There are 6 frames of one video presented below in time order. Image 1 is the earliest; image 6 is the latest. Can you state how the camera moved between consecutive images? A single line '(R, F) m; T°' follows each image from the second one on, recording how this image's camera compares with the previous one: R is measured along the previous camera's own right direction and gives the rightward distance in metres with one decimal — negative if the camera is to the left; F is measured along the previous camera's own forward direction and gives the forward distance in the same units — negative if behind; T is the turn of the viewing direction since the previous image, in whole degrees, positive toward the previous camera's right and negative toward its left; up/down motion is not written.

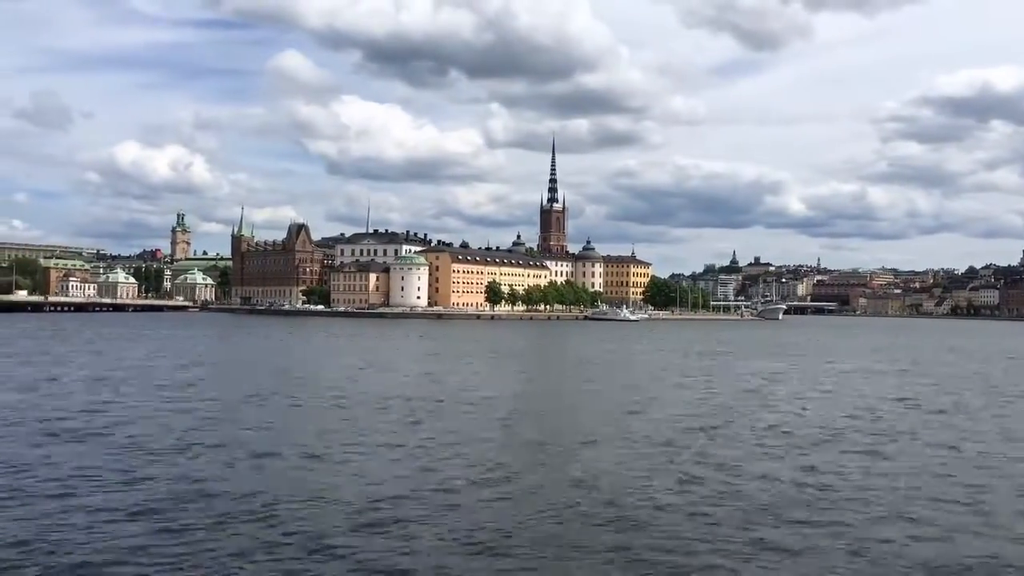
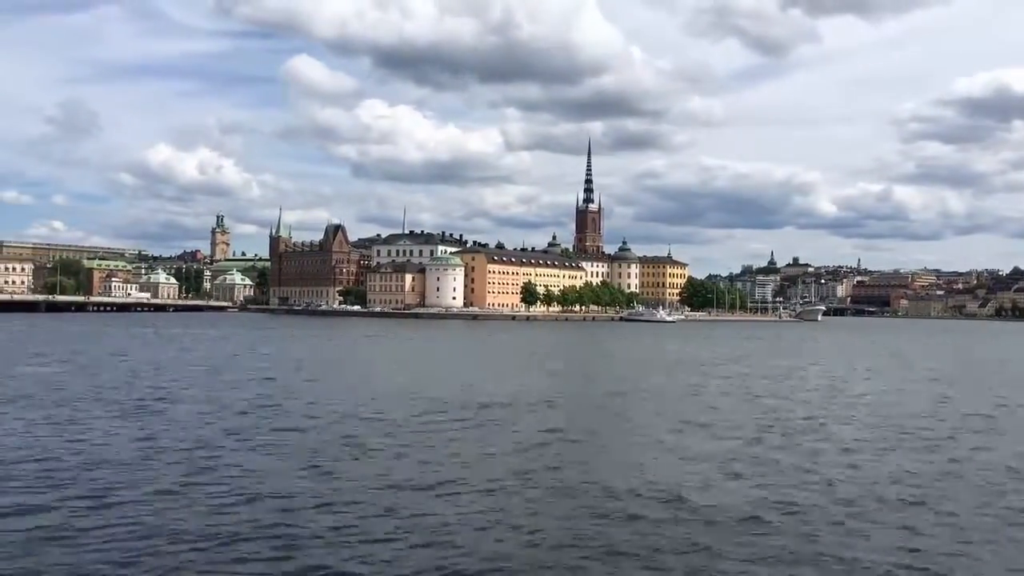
(+0.6, -0.1) m; -2°
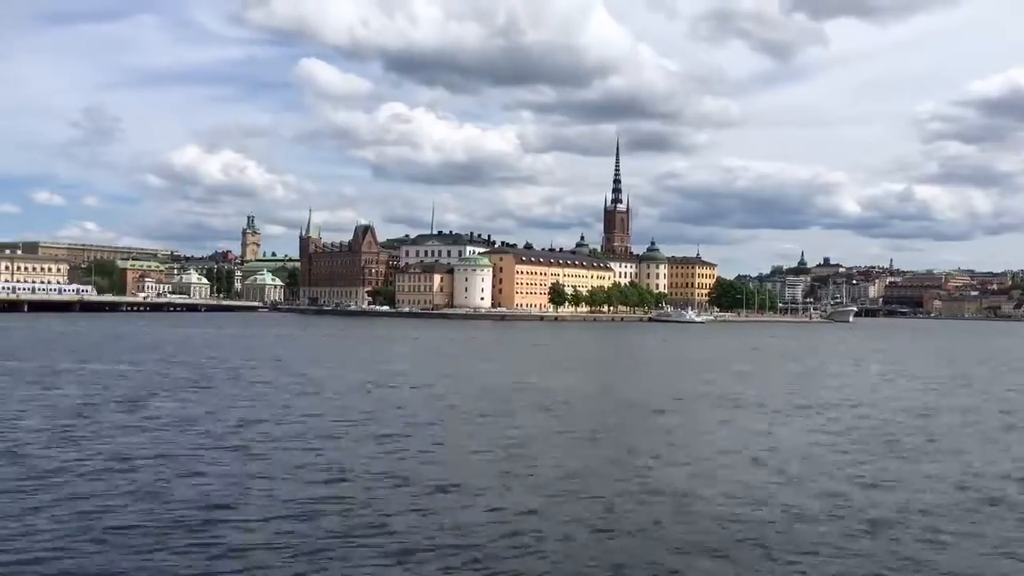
(+0.4, -0.1) m; -2°
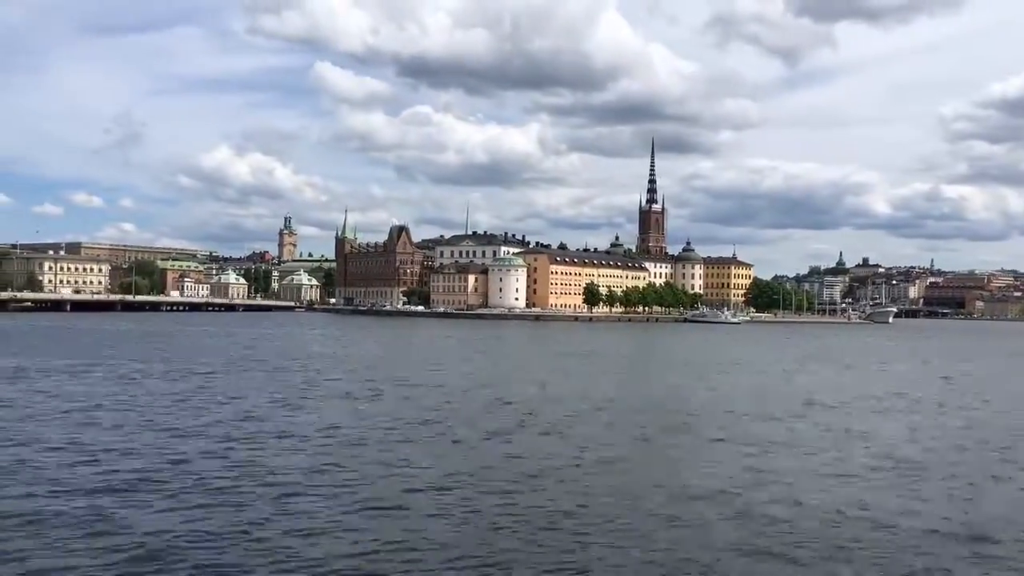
(+0.5, 0.0) m; -2°
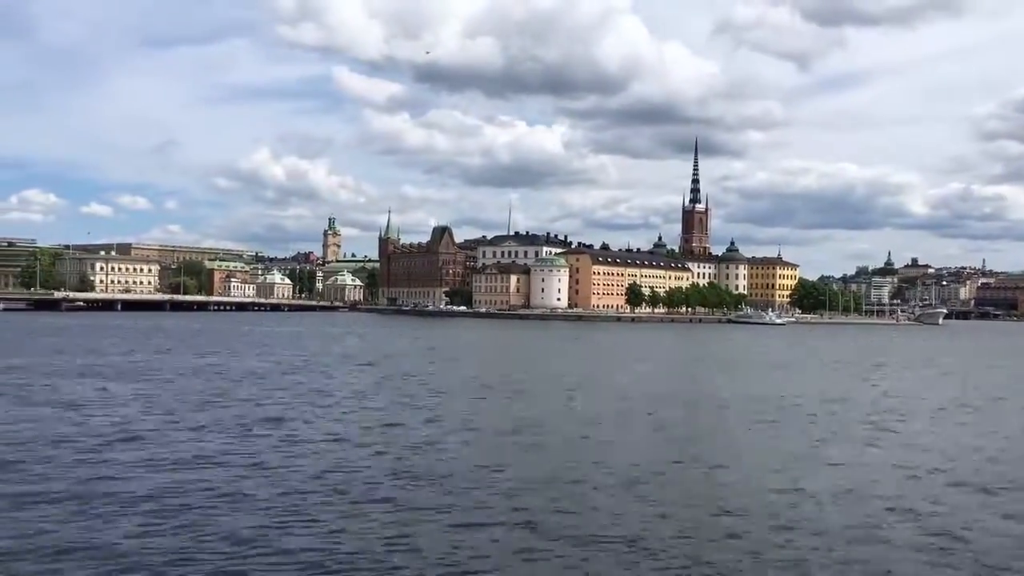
(+0.6, 0.0) m; -3°
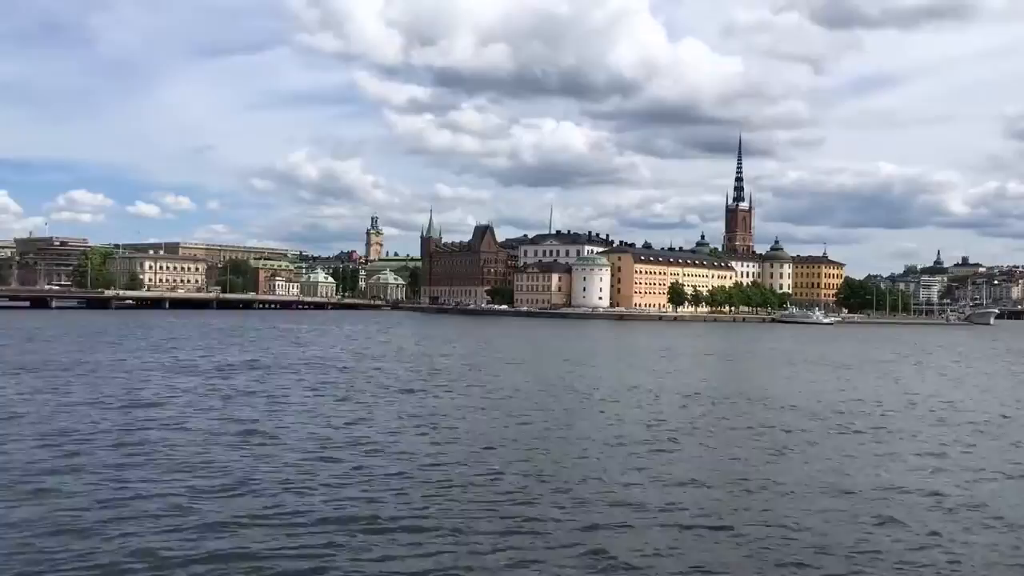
(+0.6, 0.0) m; -3°
